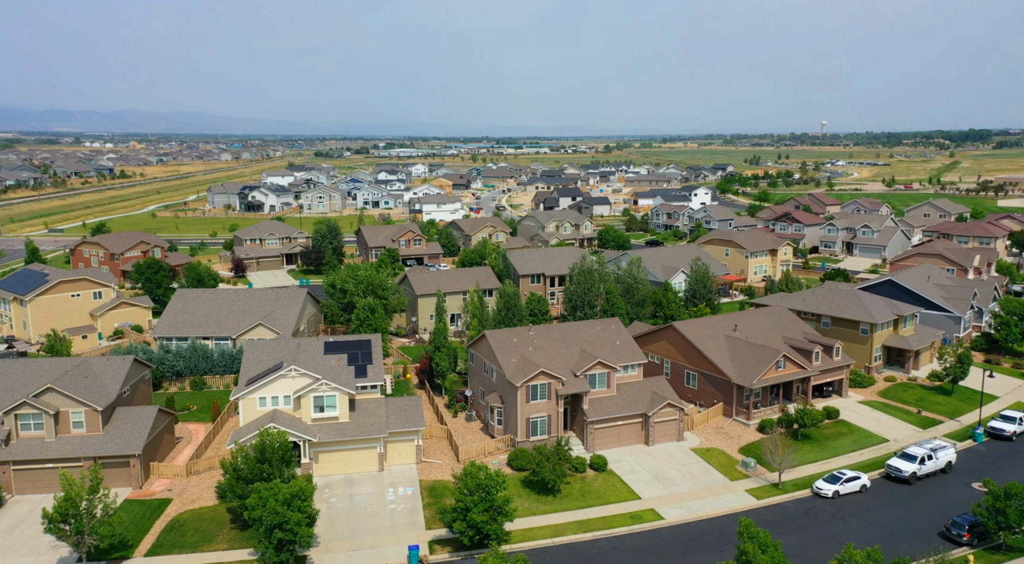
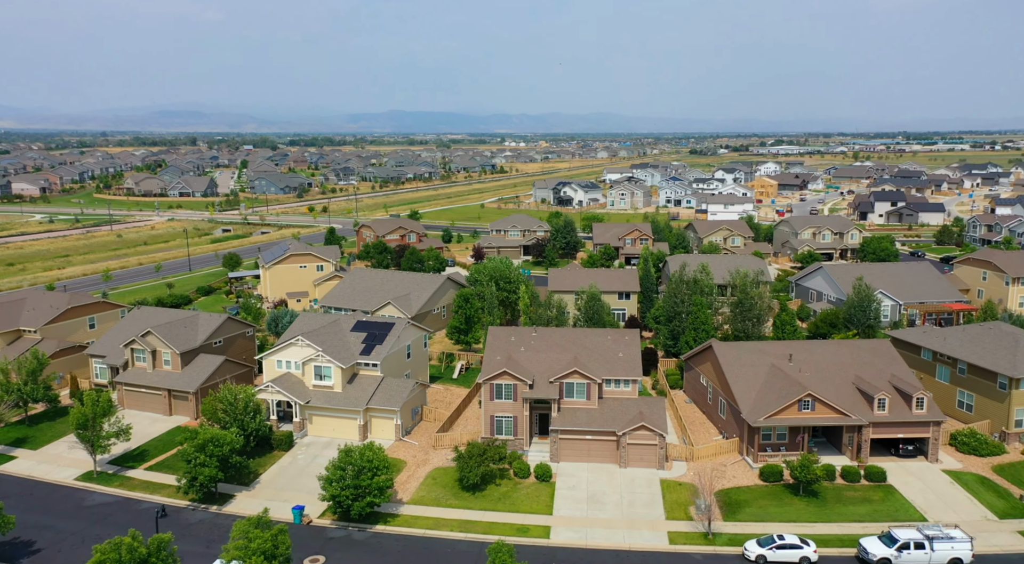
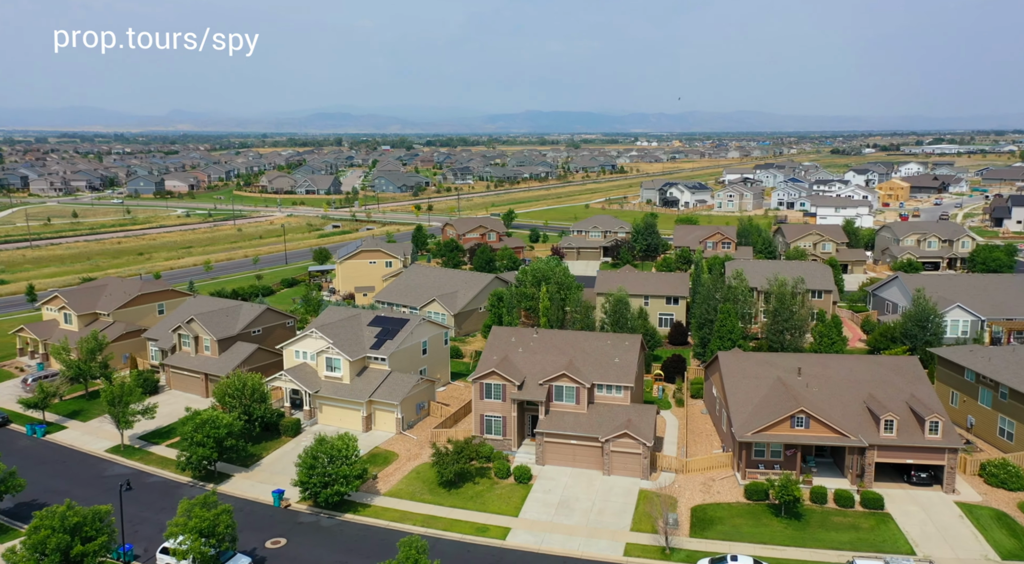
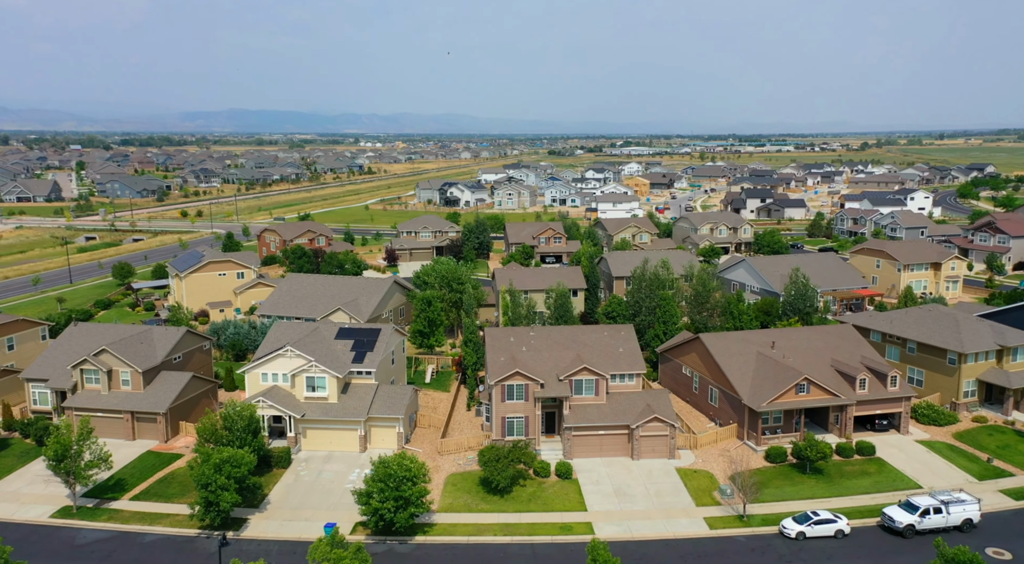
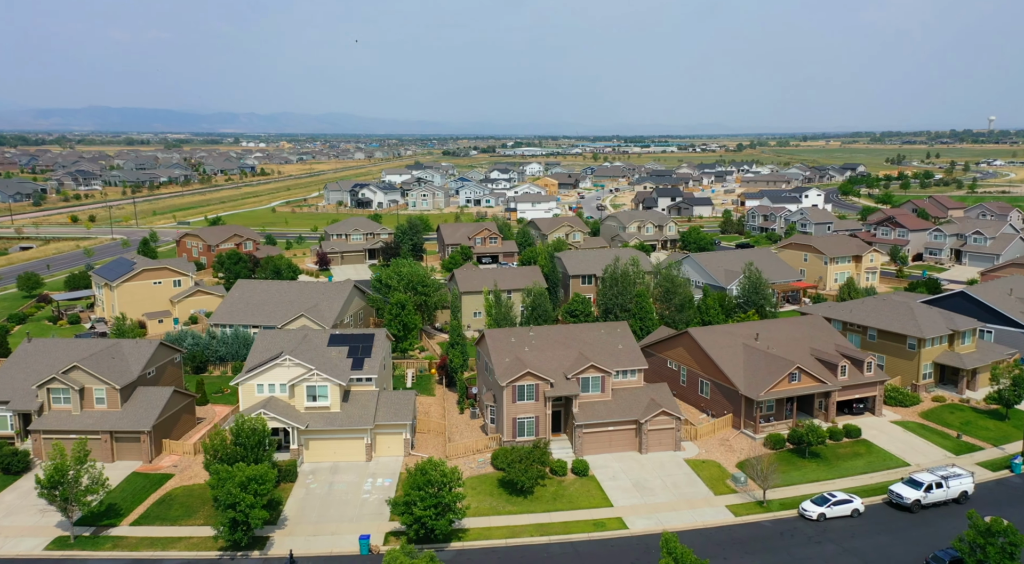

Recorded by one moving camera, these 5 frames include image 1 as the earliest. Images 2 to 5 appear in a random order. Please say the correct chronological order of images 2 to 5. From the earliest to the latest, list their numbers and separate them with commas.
5, 4, 2, 3
